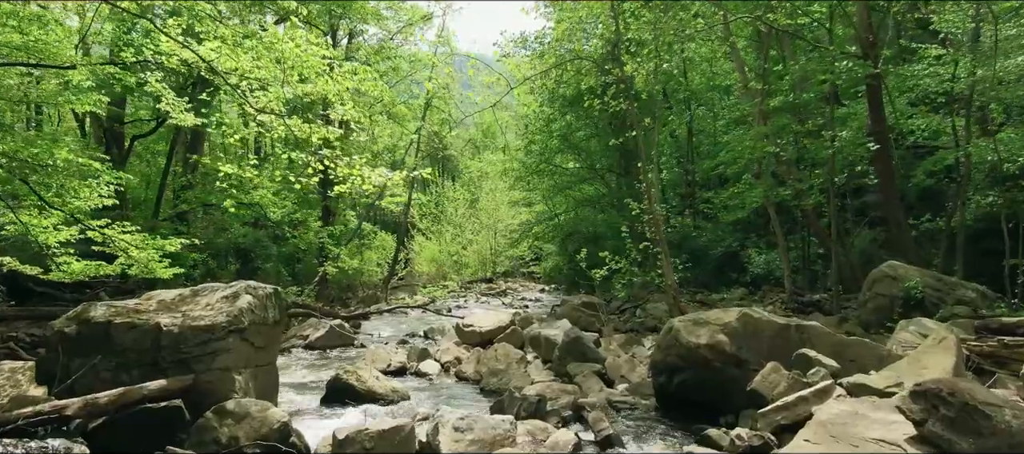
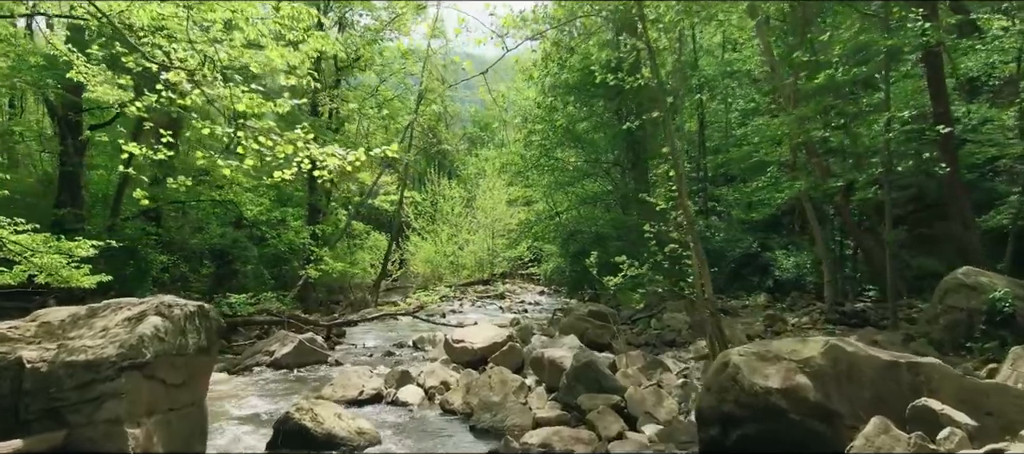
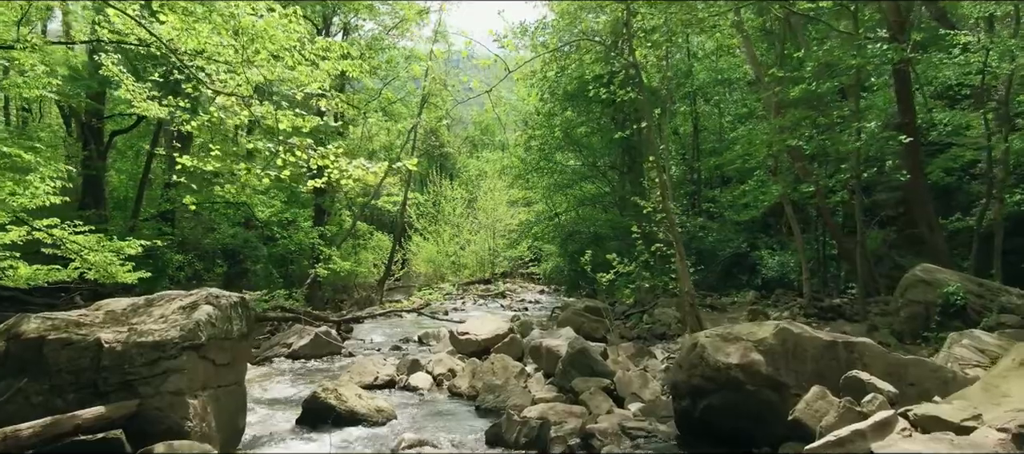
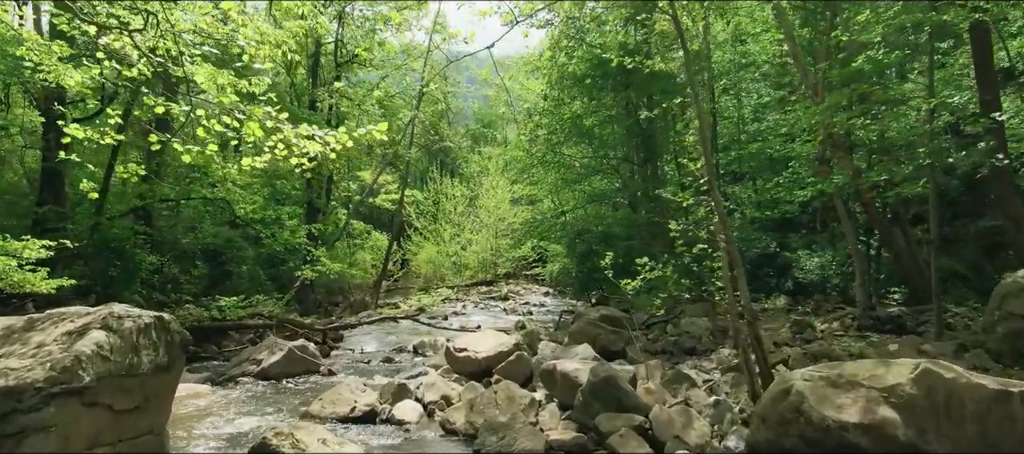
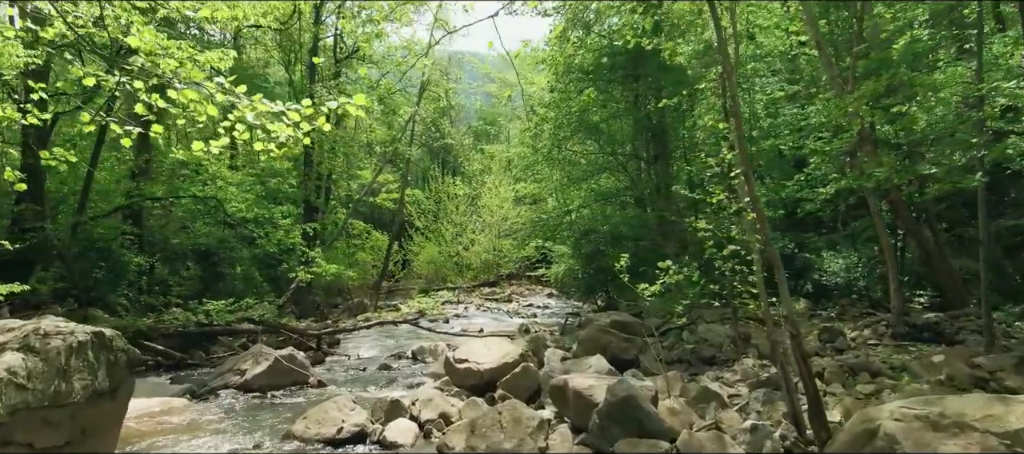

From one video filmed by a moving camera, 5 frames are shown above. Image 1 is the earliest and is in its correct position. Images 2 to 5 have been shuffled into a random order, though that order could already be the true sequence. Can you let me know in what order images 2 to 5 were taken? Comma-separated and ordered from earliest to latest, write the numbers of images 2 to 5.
3, 2, 4, 5
